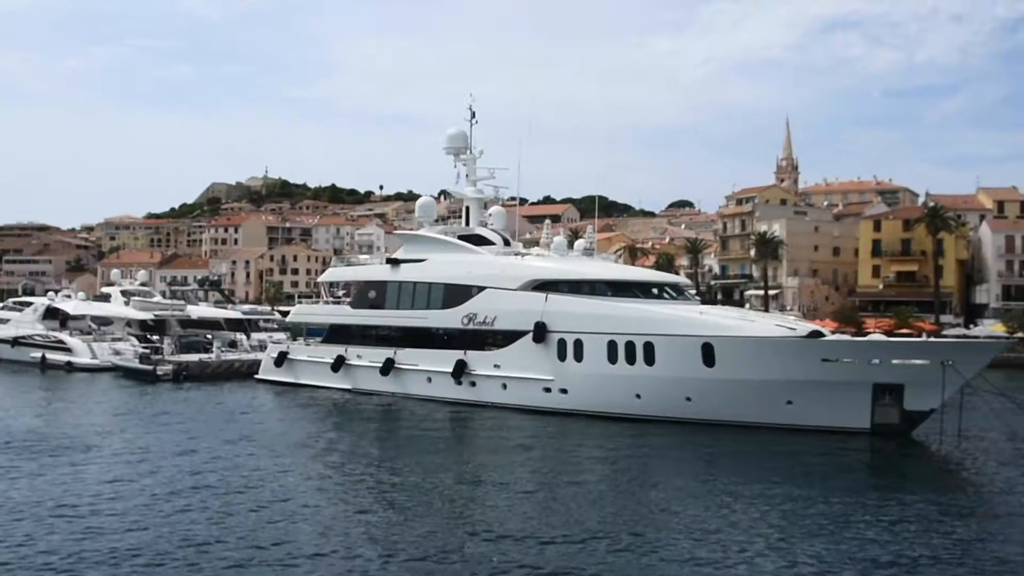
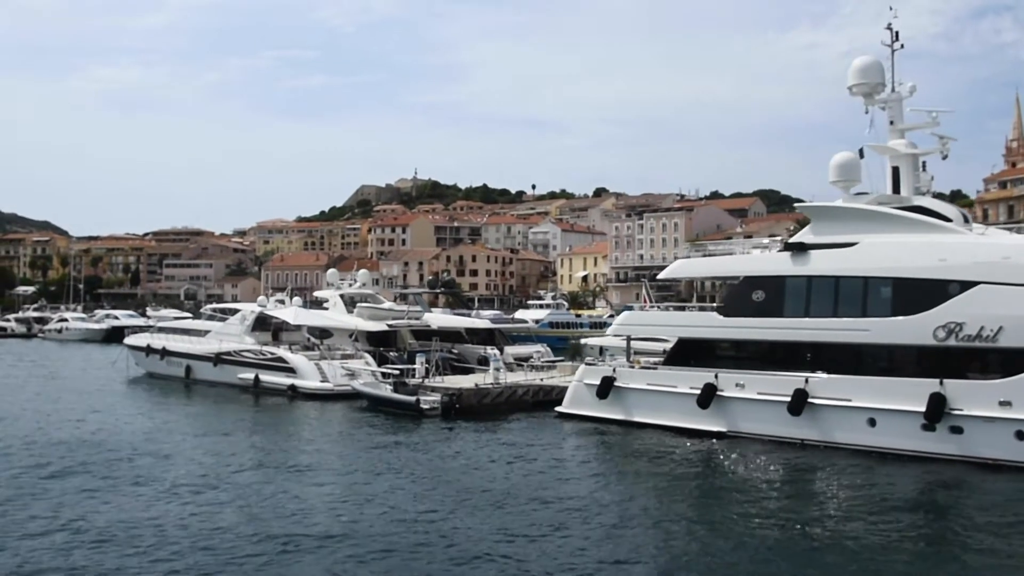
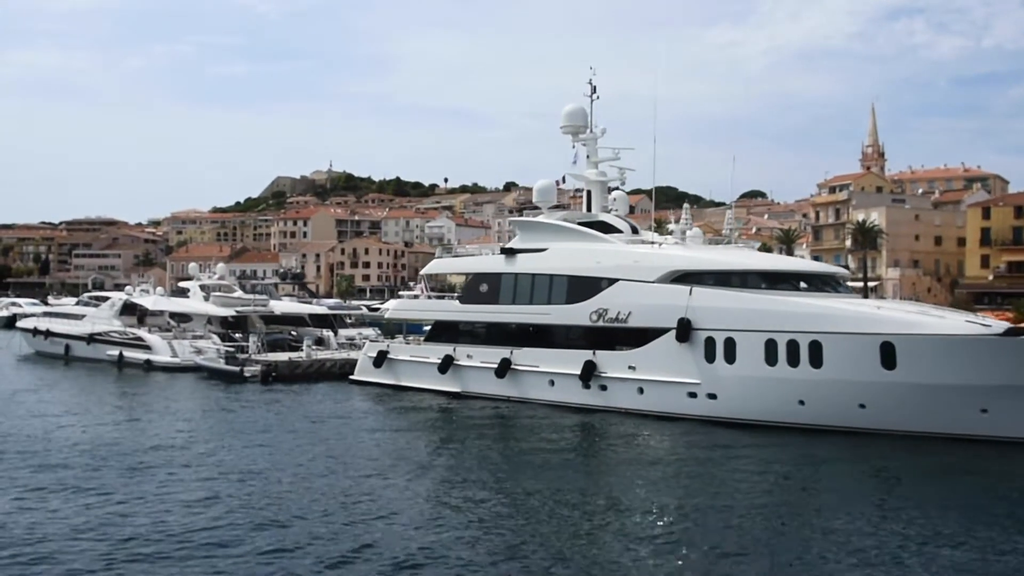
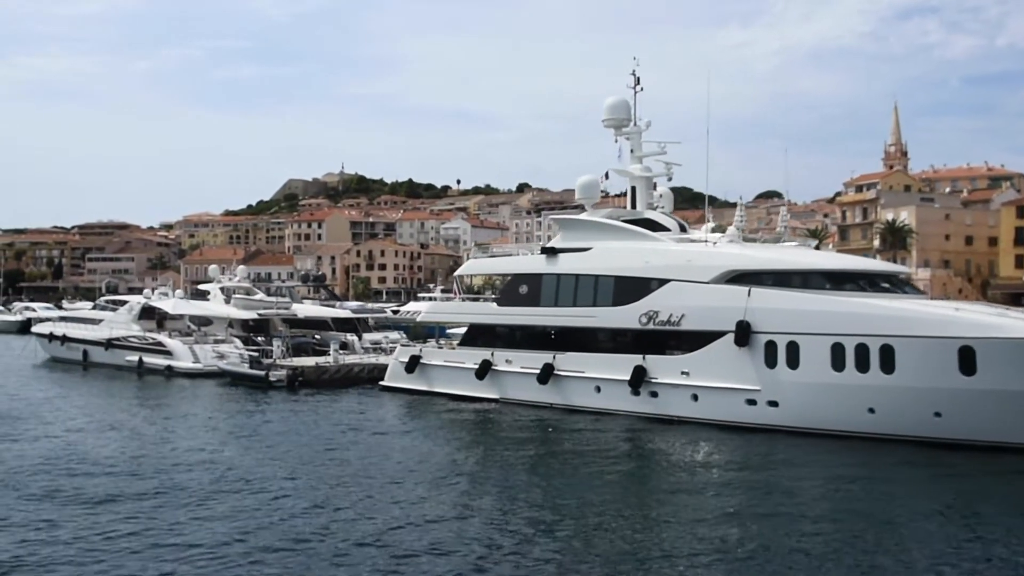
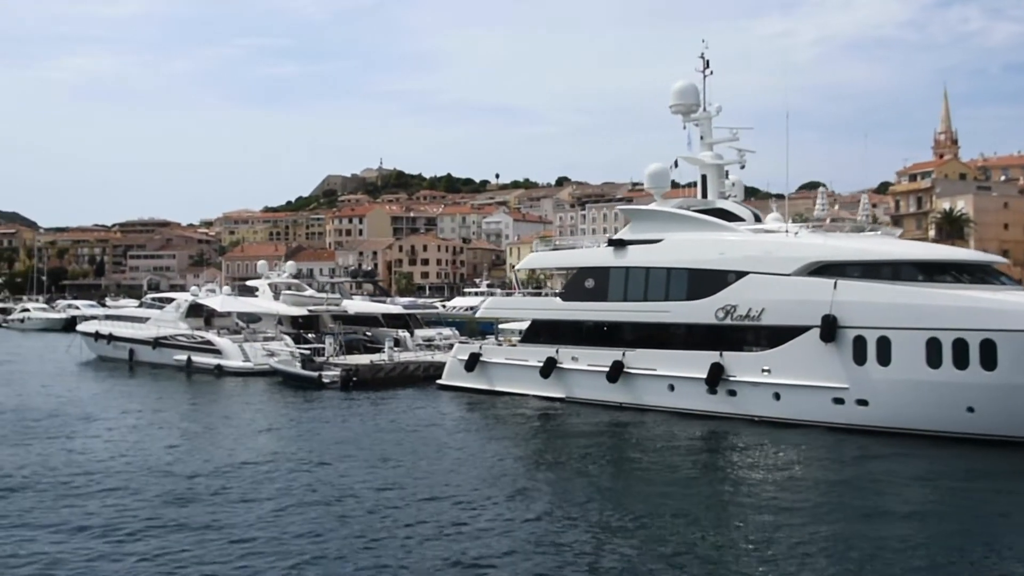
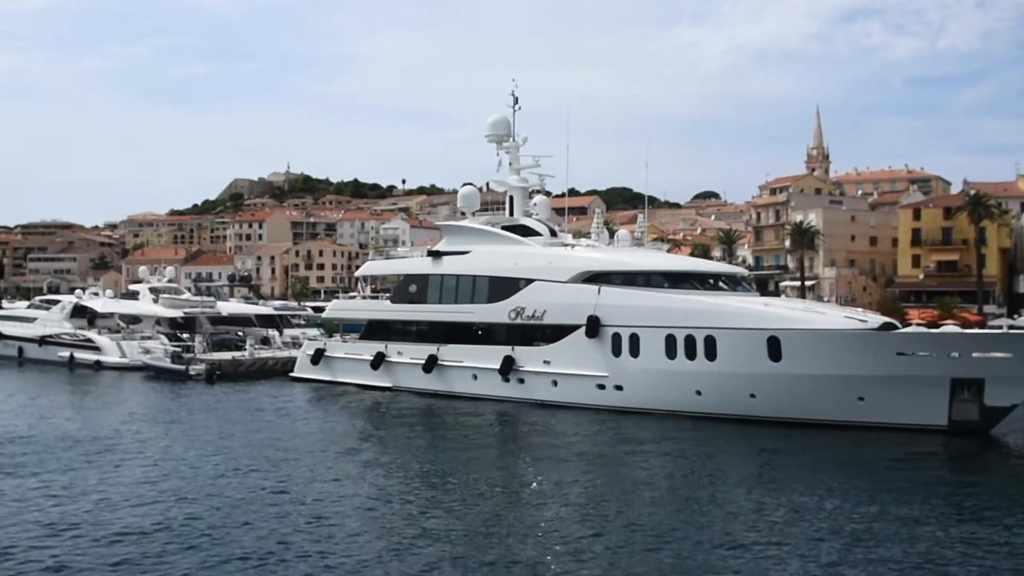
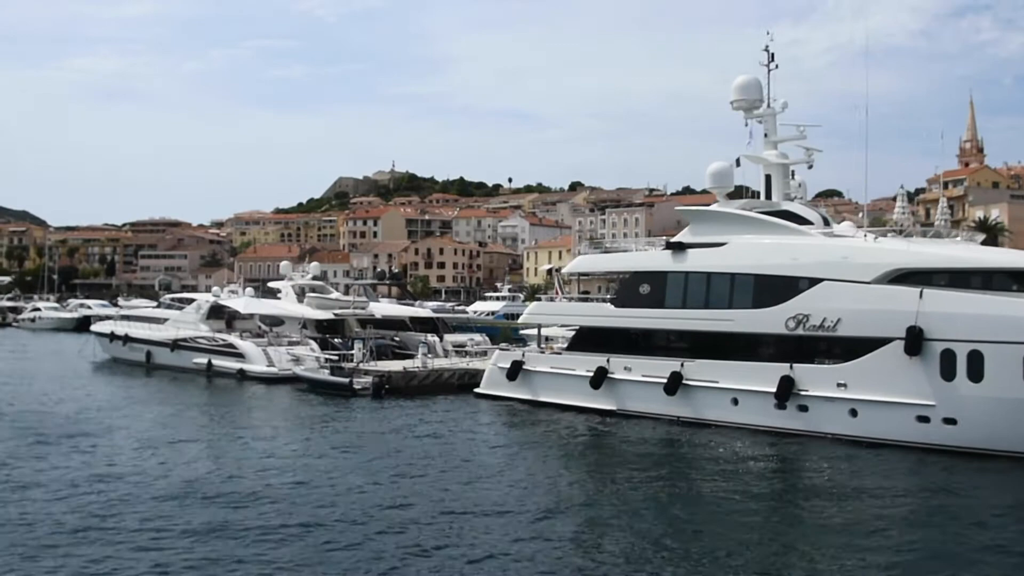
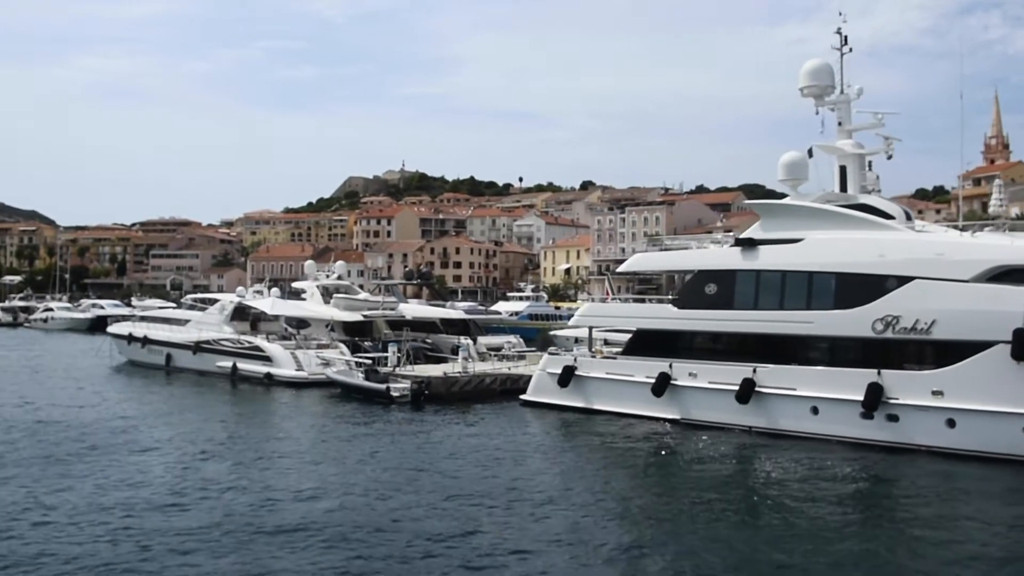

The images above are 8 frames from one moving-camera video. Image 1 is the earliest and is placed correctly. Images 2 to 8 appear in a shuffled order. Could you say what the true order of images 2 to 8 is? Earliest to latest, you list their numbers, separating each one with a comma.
6, 3, 4, 5, 7, 8, 2
